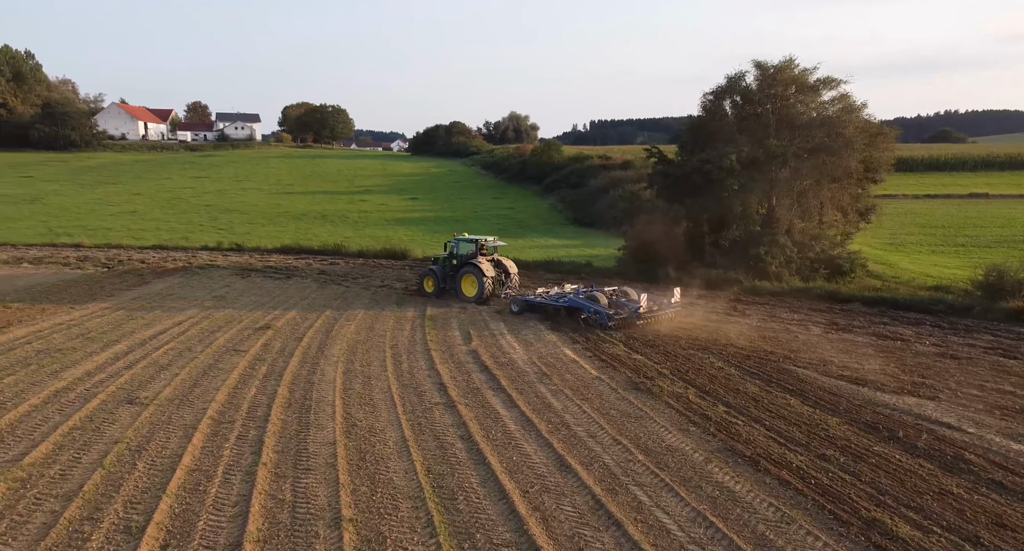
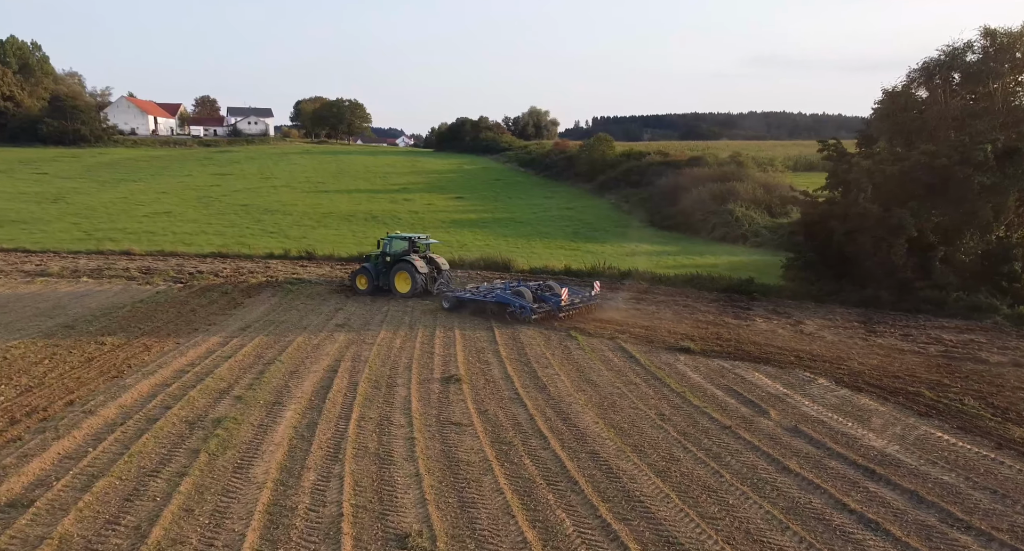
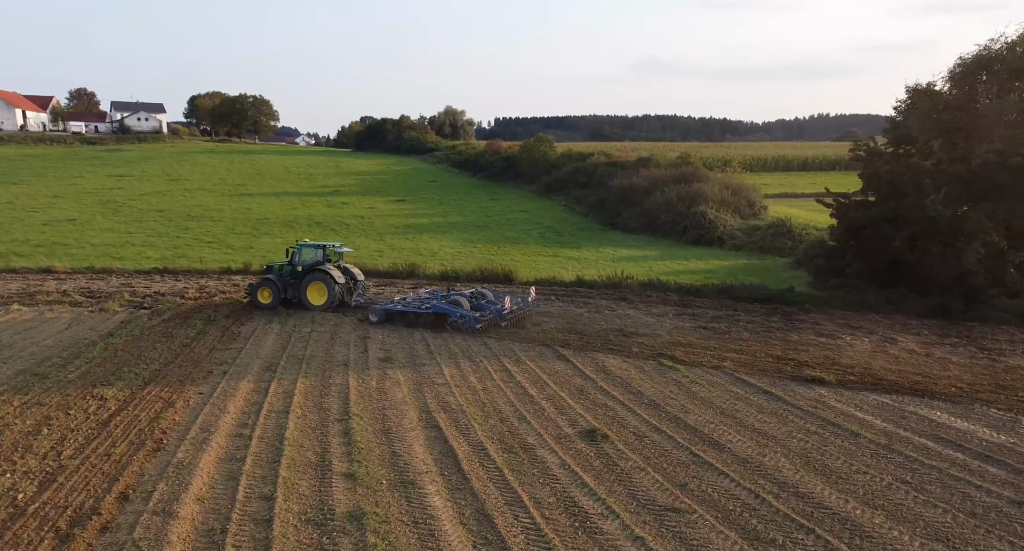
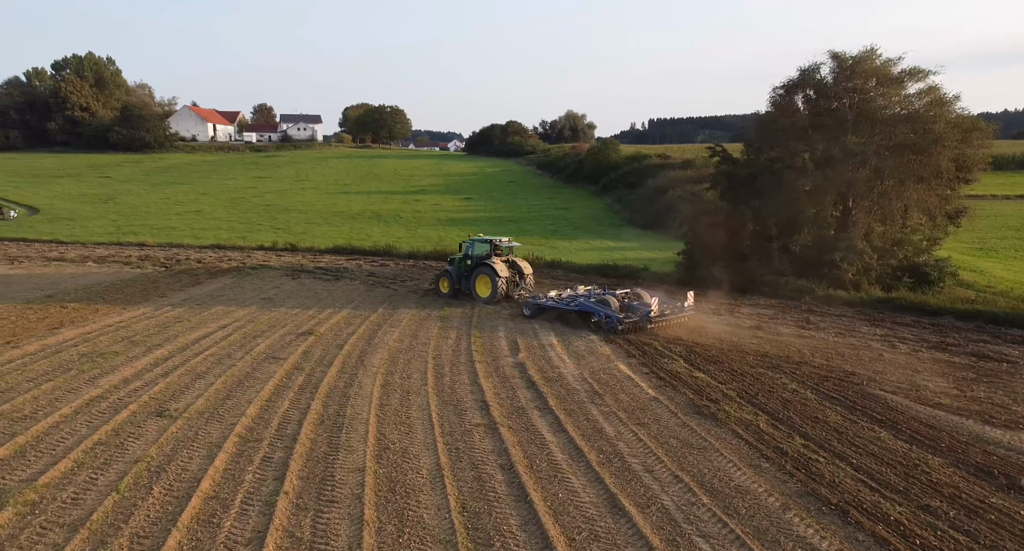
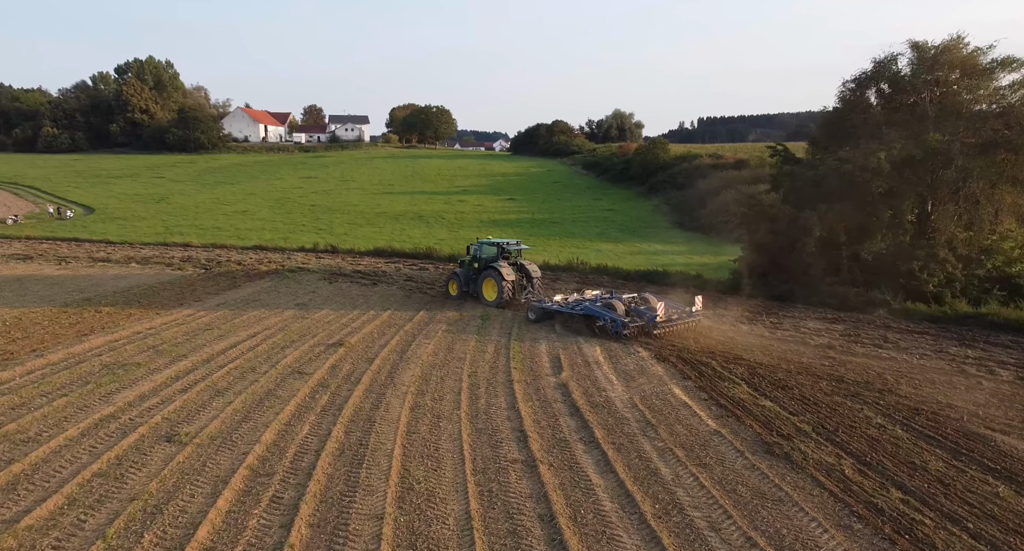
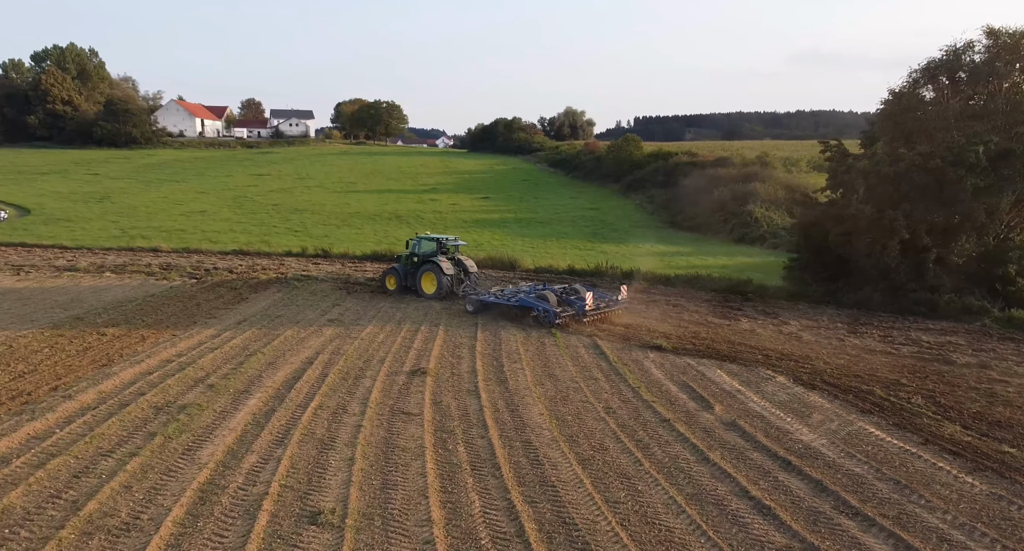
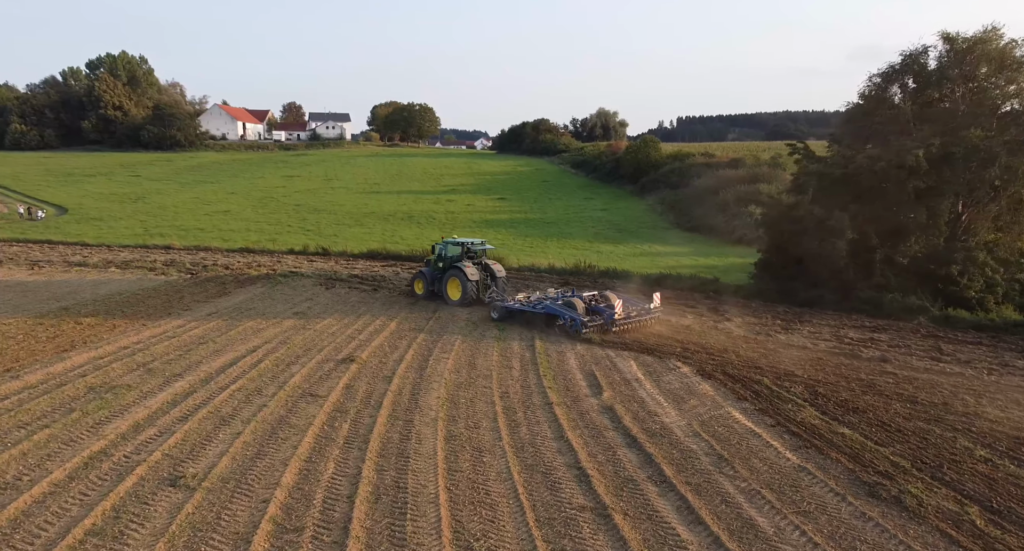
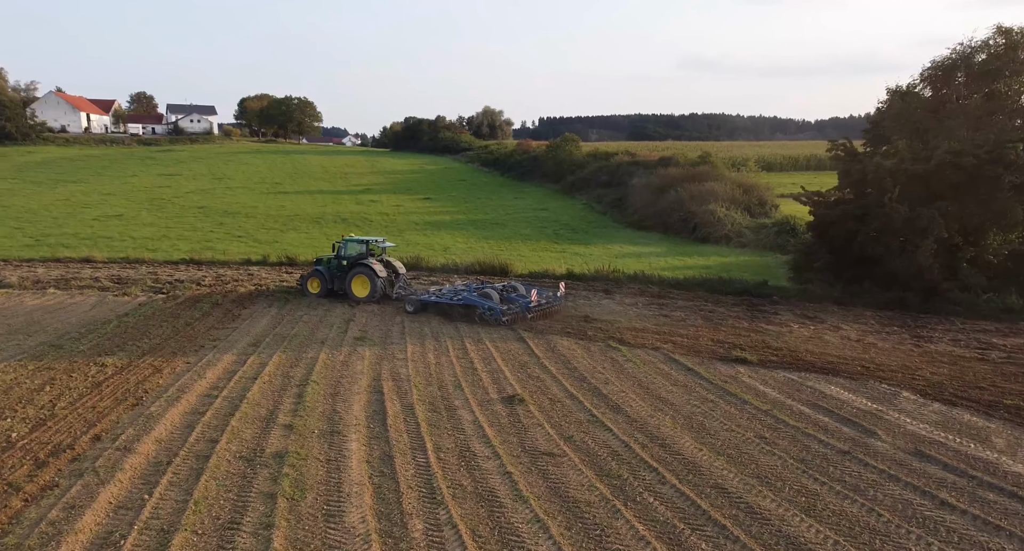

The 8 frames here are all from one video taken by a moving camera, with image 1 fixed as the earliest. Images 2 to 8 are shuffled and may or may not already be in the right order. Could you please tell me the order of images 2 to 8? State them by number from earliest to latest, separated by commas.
4, 5, 7, 6, 2, 8, 3
